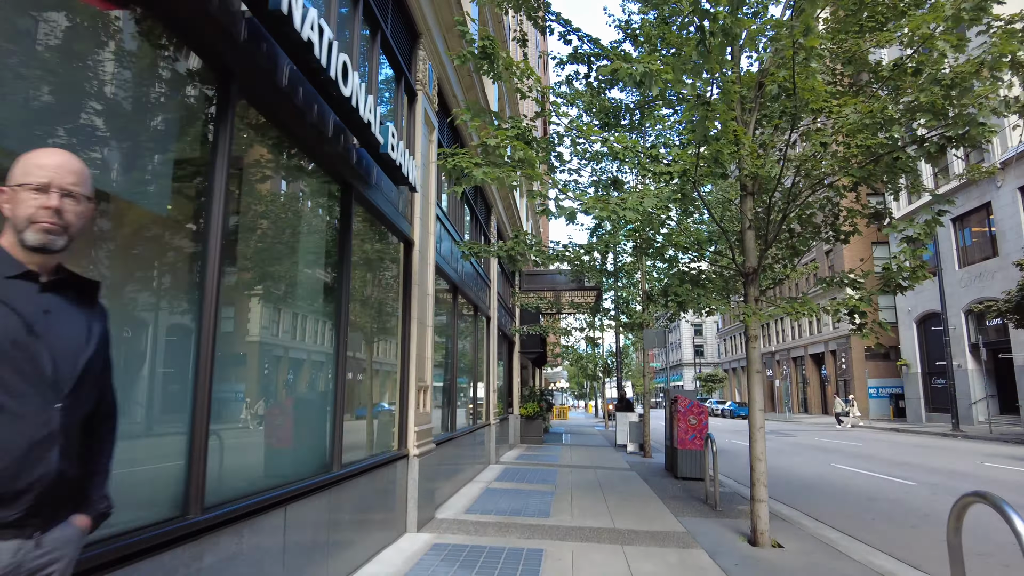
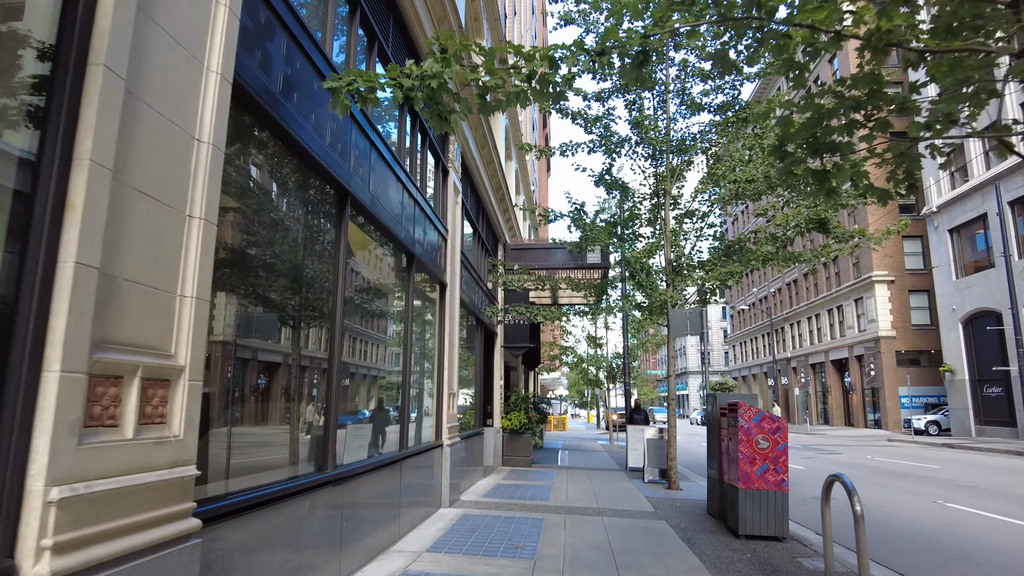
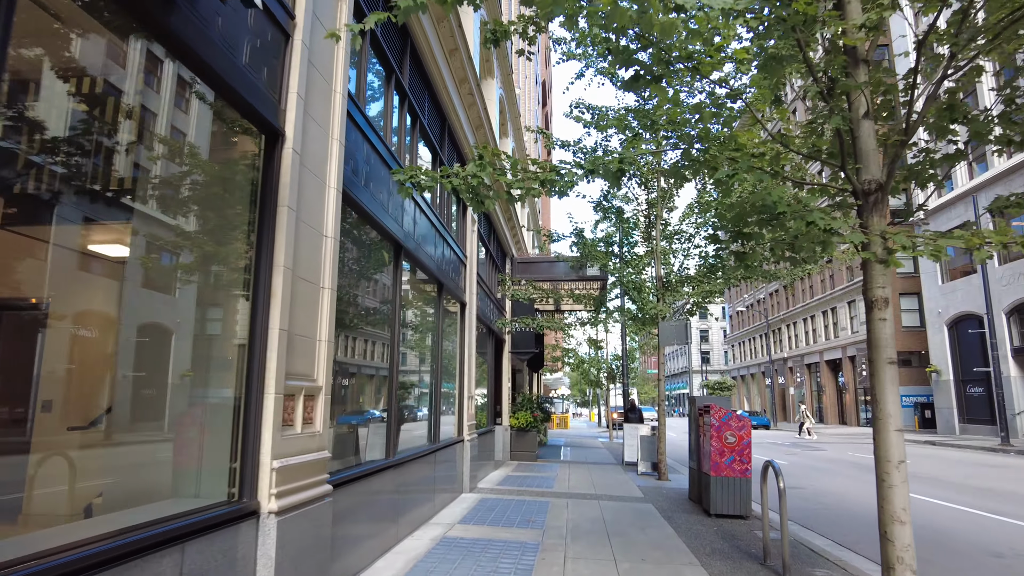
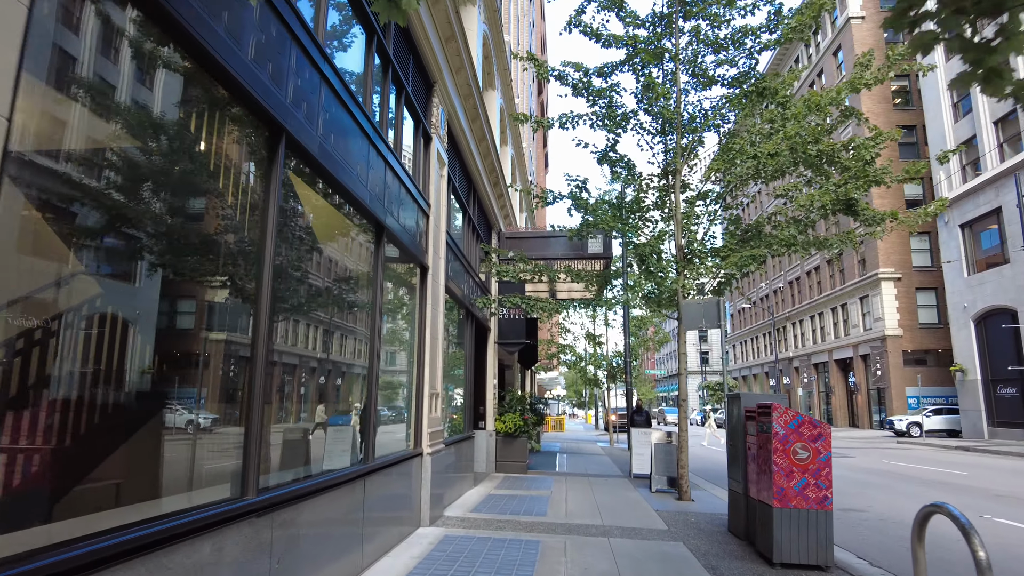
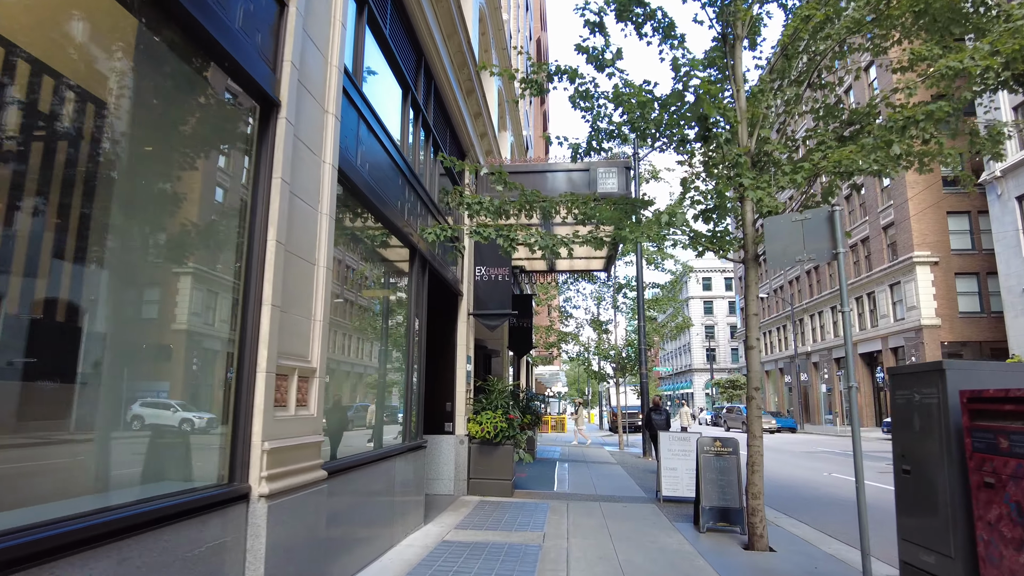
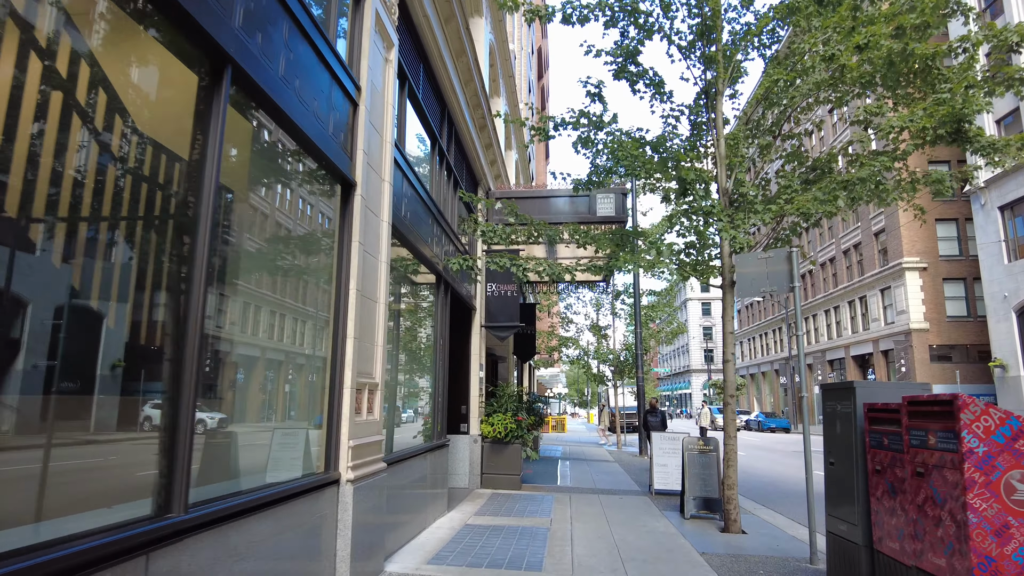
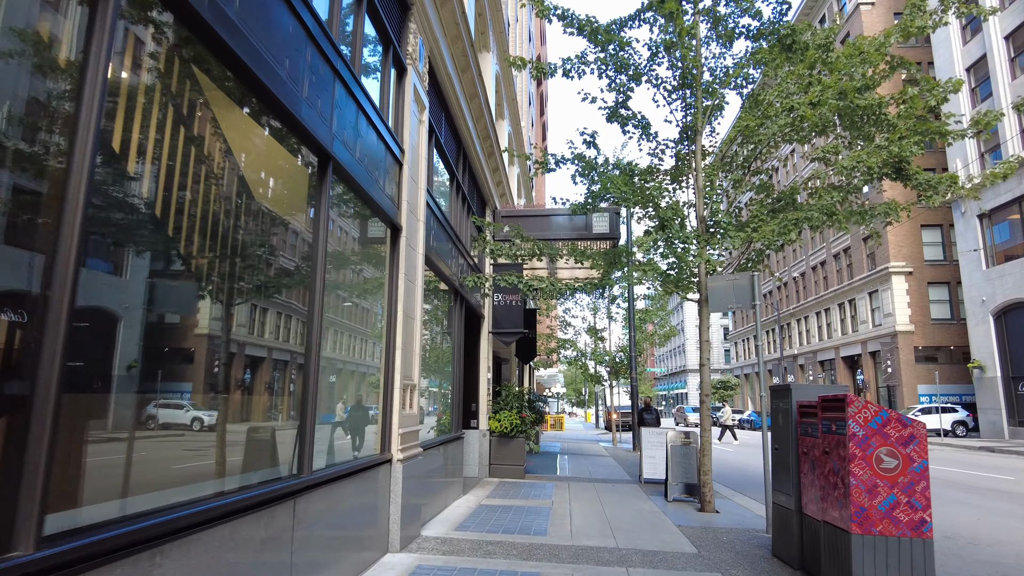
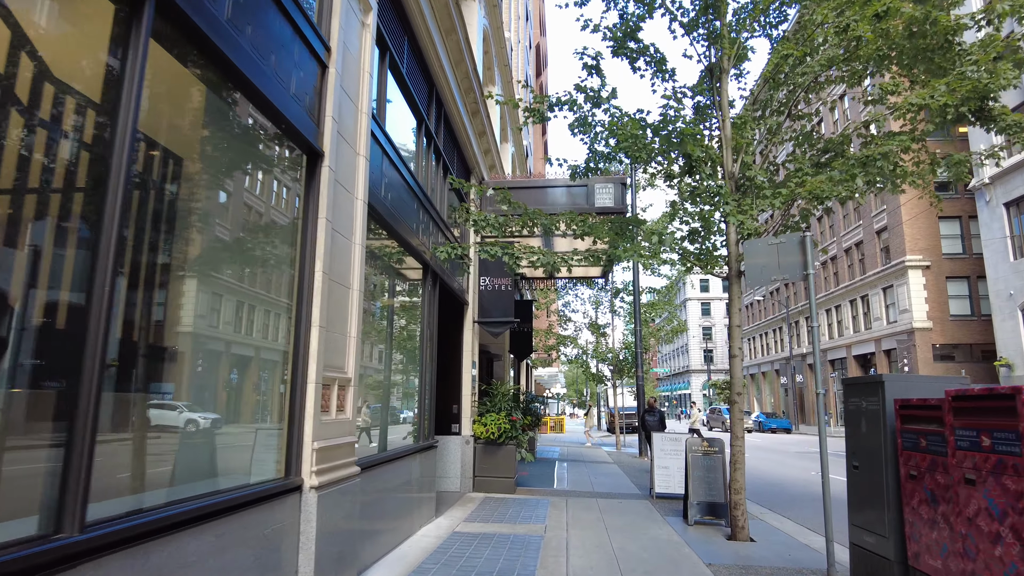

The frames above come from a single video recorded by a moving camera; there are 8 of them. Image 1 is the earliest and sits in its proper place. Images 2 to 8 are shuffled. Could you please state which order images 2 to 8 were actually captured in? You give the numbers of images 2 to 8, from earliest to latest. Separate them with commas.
3, 2, 4, 7, 6, 8, 5
